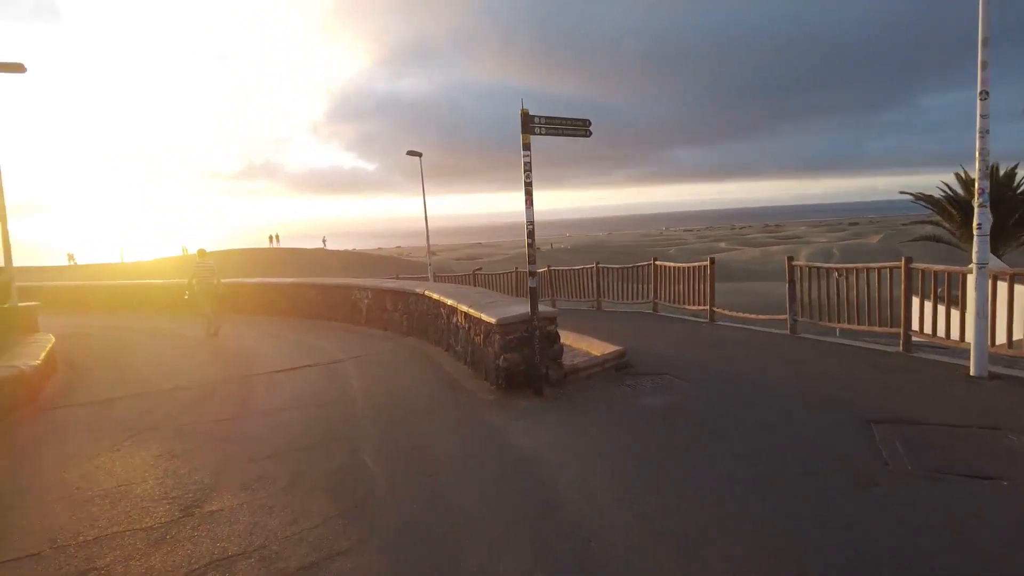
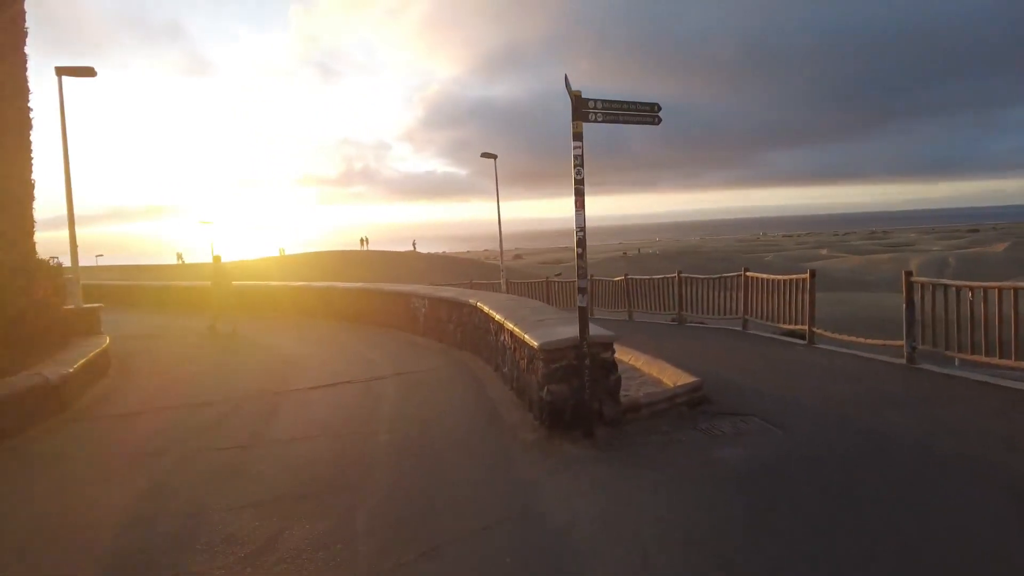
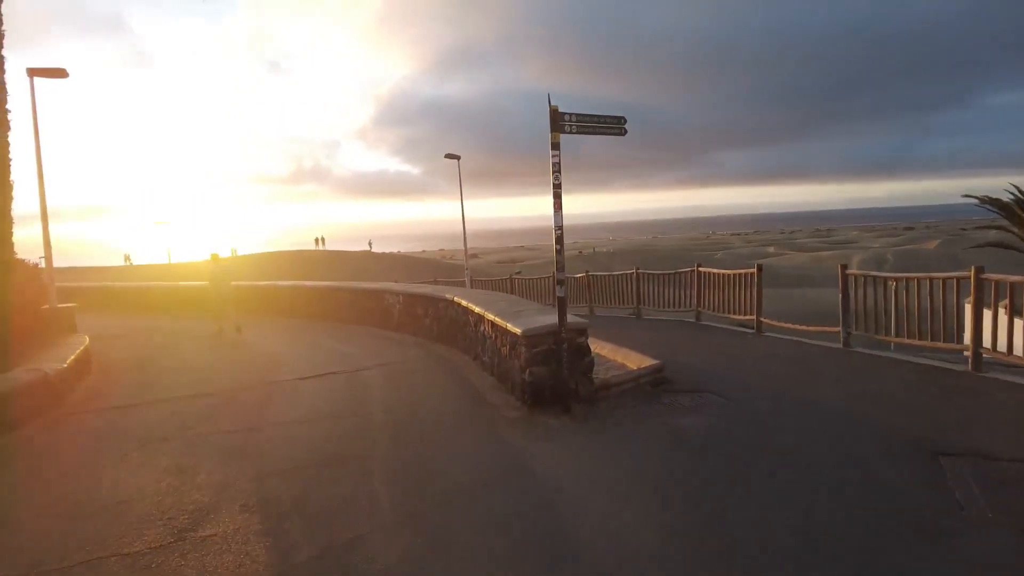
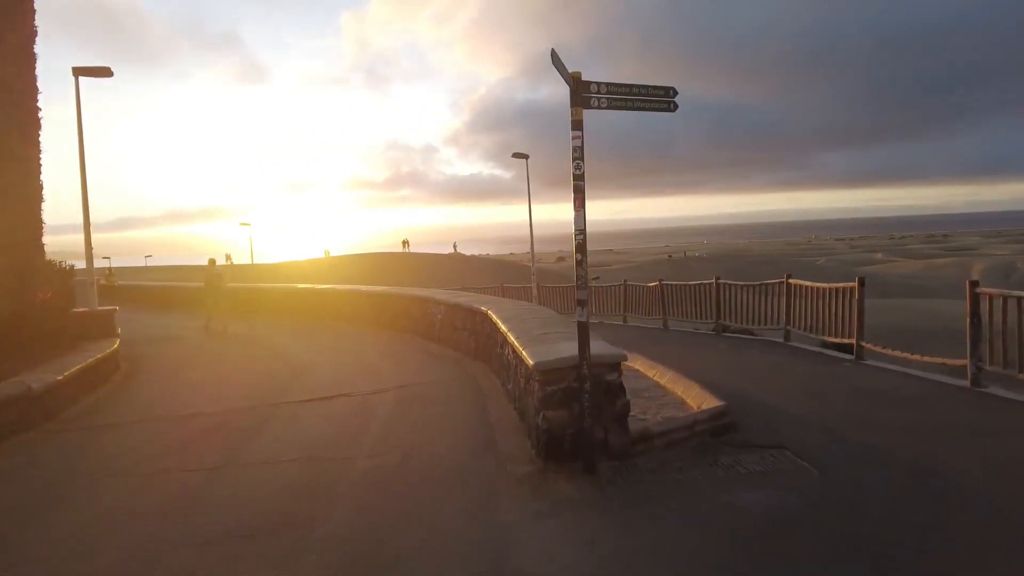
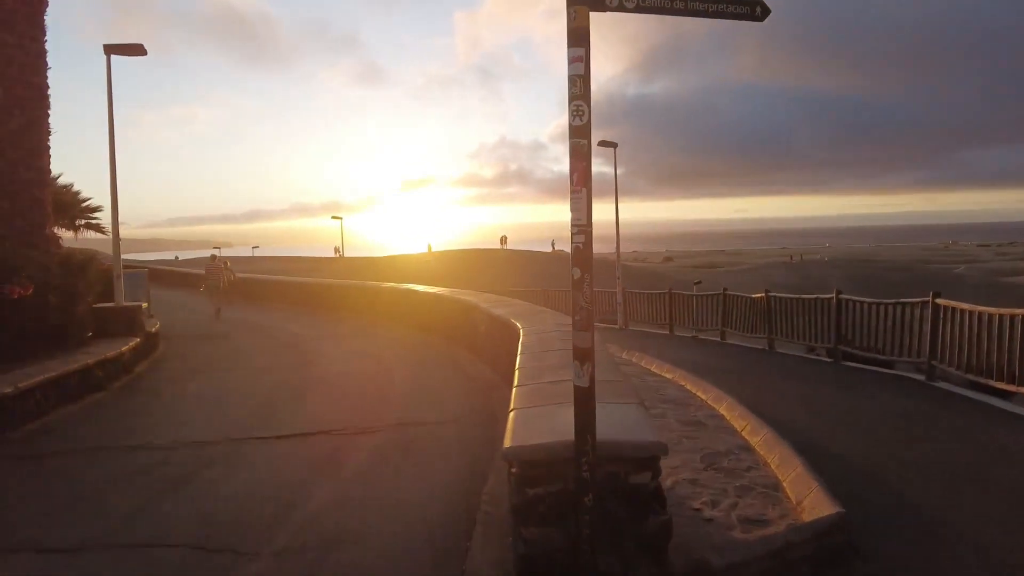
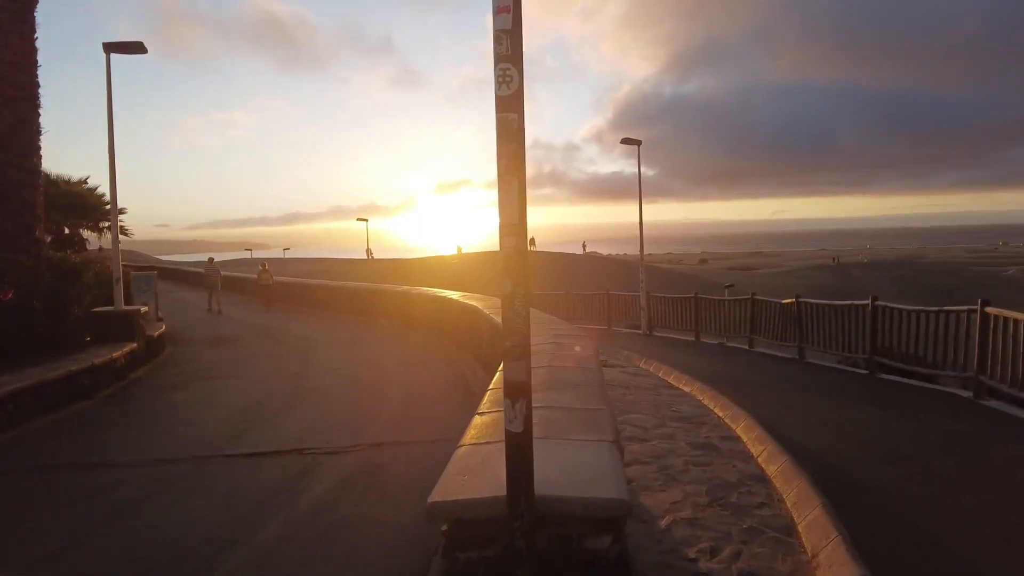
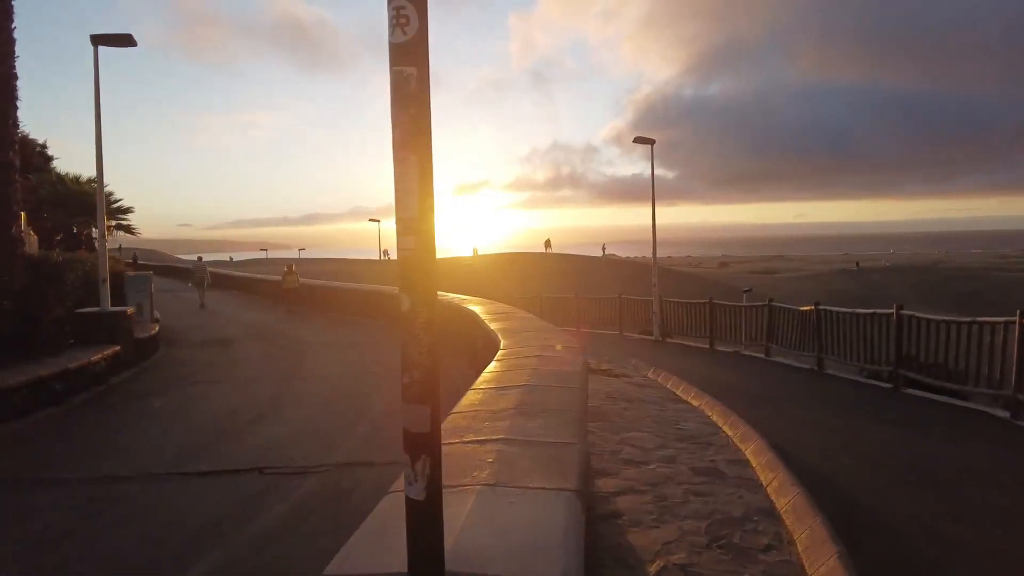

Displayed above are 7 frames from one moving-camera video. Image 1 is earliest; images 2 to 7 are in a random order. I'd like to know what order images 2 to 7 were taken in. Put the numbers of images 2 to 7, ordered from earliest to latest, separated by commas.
3, 2, 4, 5, 6, 7
